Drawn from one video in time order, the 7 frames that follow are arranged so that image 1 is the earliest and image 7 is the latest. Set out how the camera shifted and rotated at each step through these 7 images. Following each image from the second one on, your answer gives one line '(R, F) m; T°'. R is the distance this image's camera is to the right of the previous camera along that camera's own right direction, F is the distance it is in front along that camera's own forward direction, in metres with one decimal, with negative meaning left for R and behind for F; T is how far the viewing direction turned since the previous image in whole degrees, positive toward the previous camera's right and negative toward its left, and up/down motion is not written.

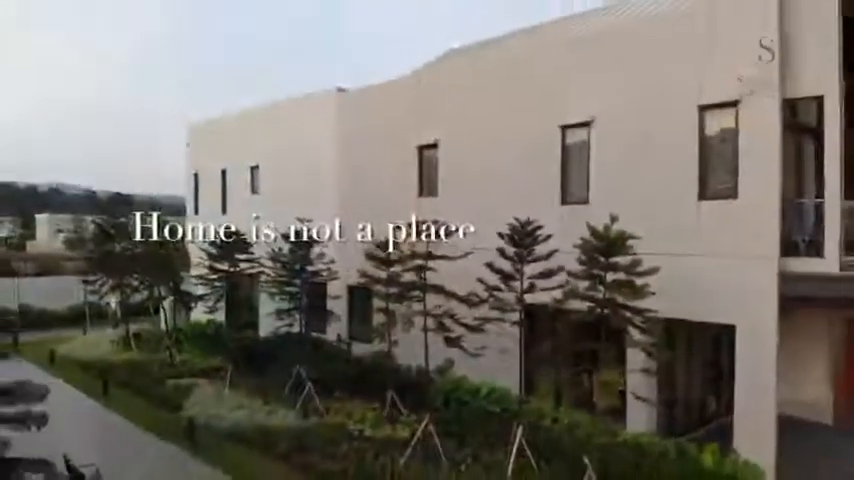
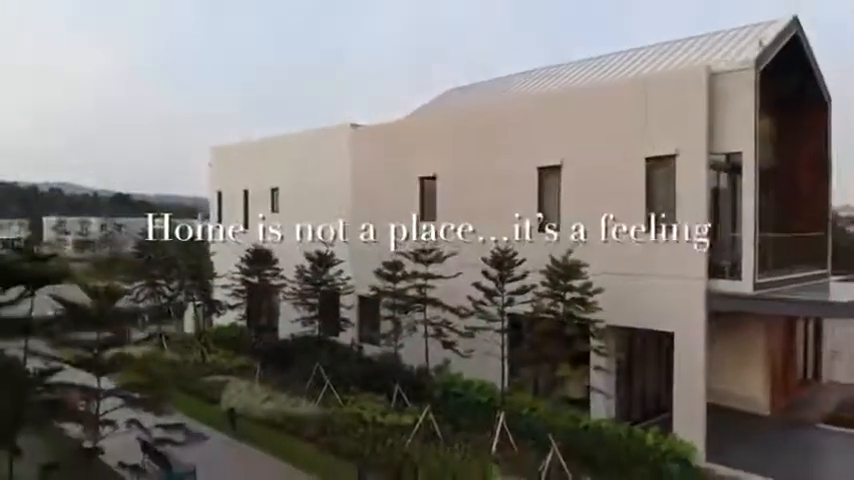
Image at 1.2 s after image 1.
(0.0, -0.6) m; 0°
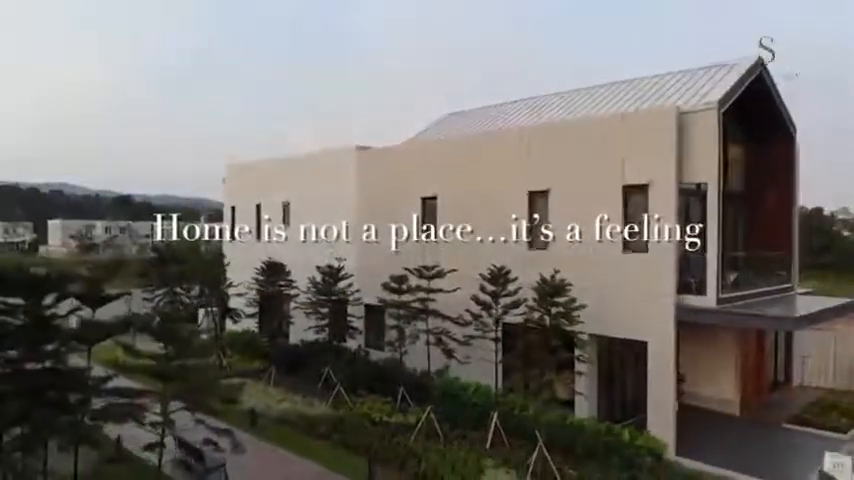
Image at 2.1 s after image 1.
(0.0, -0.4) m; 0°
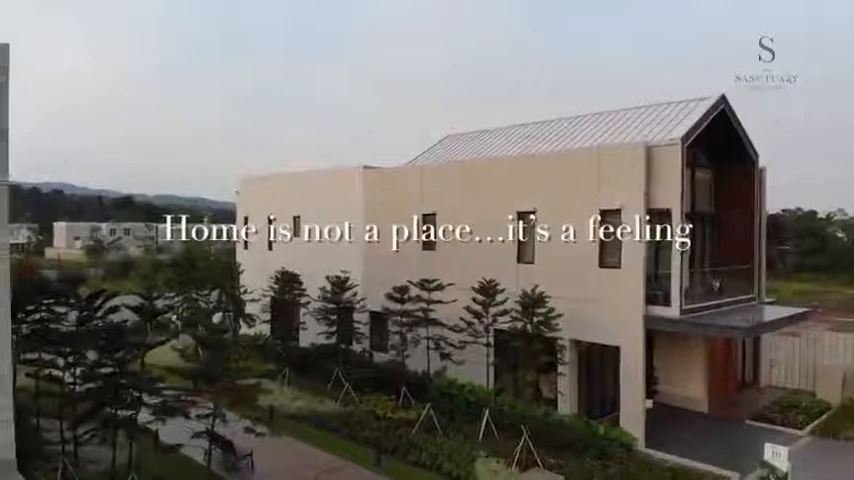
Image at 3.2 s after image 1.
(0.0, -0.4) m; 0°
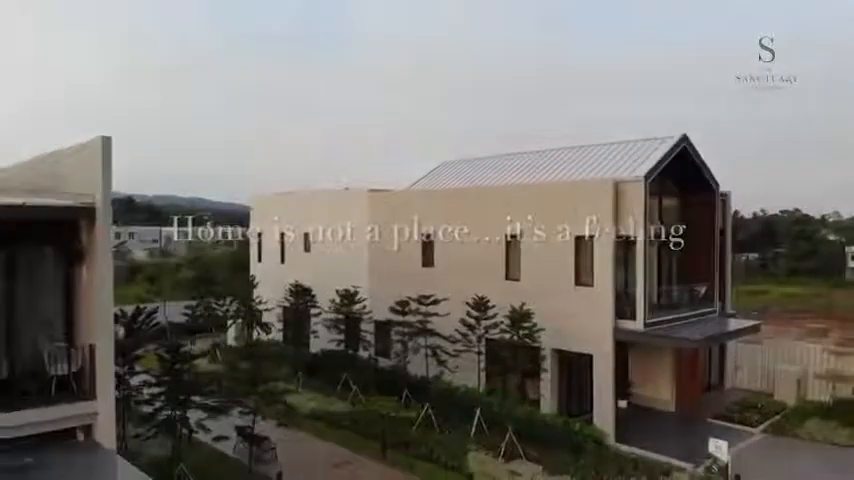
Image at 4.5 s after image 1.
(0.0, -0.5) m; 0°
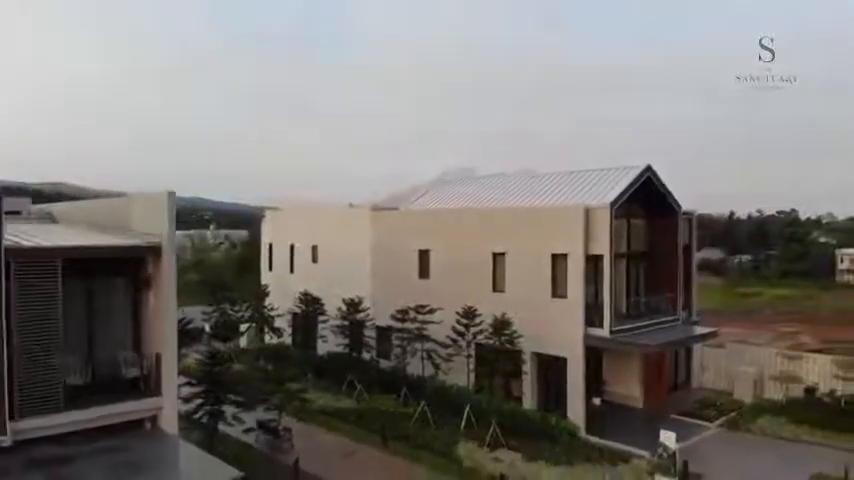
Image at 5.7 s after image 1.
(0.0, -0.6) m; 0°
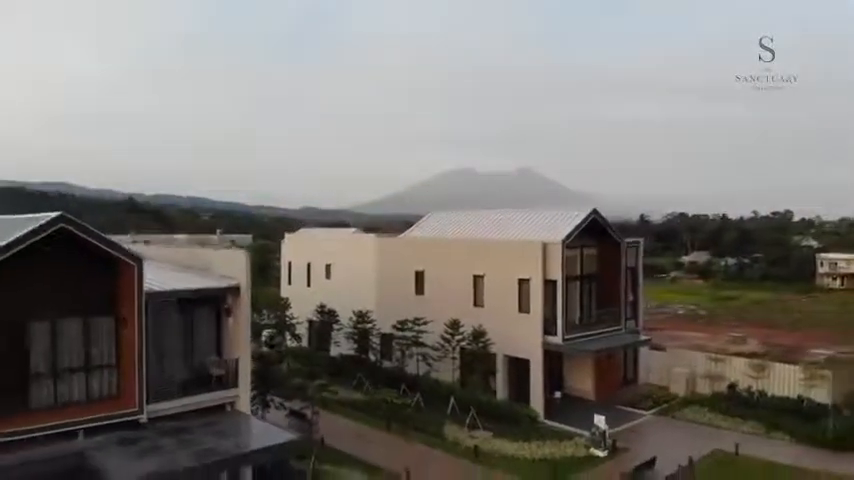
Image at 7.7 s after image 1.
(+0.1, -1.3) m; 0°
